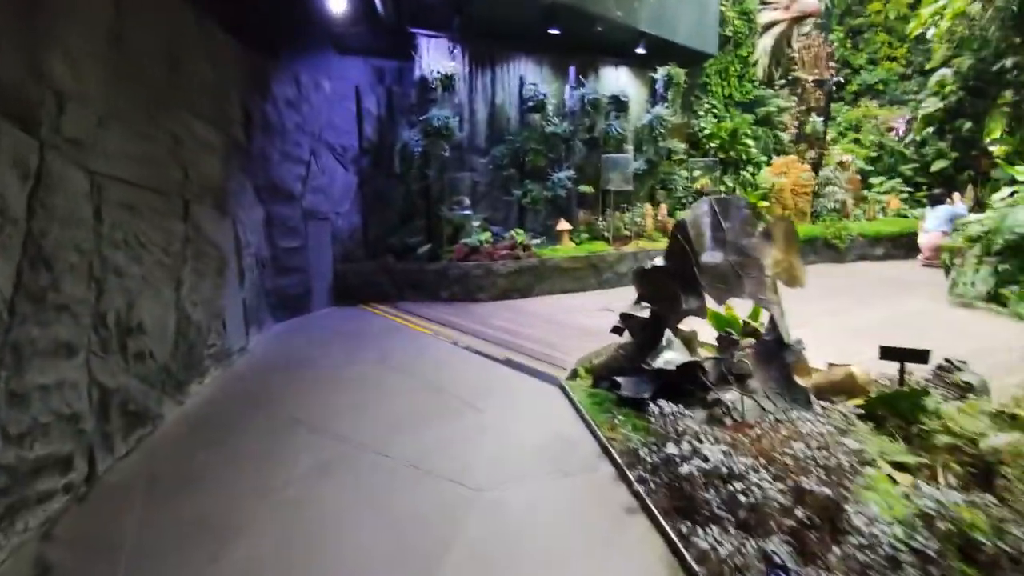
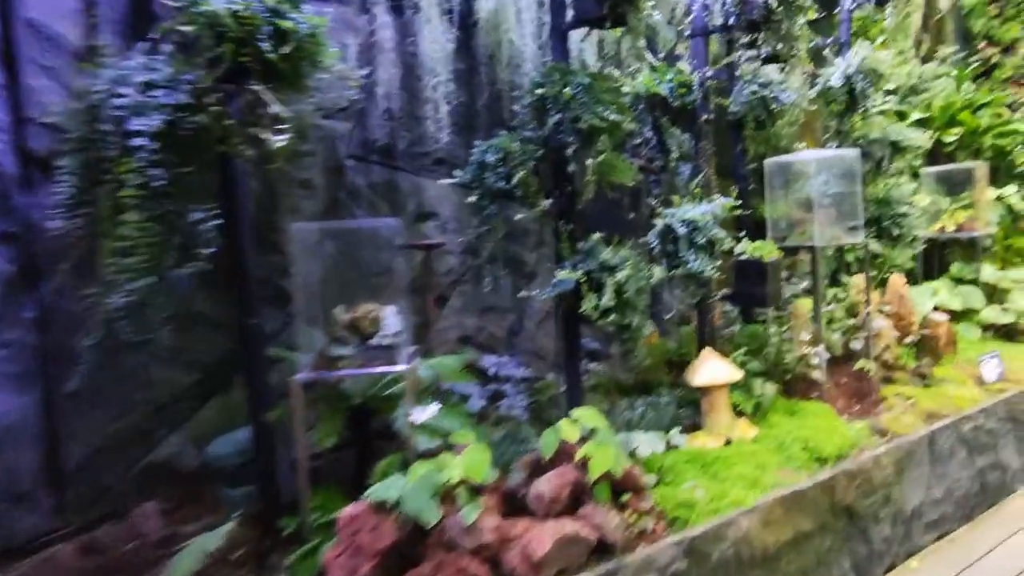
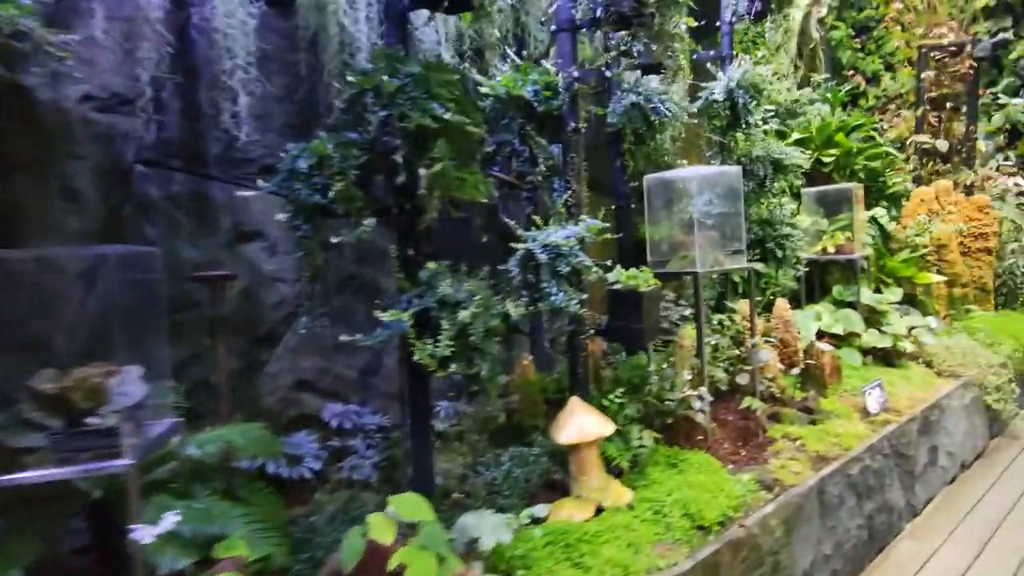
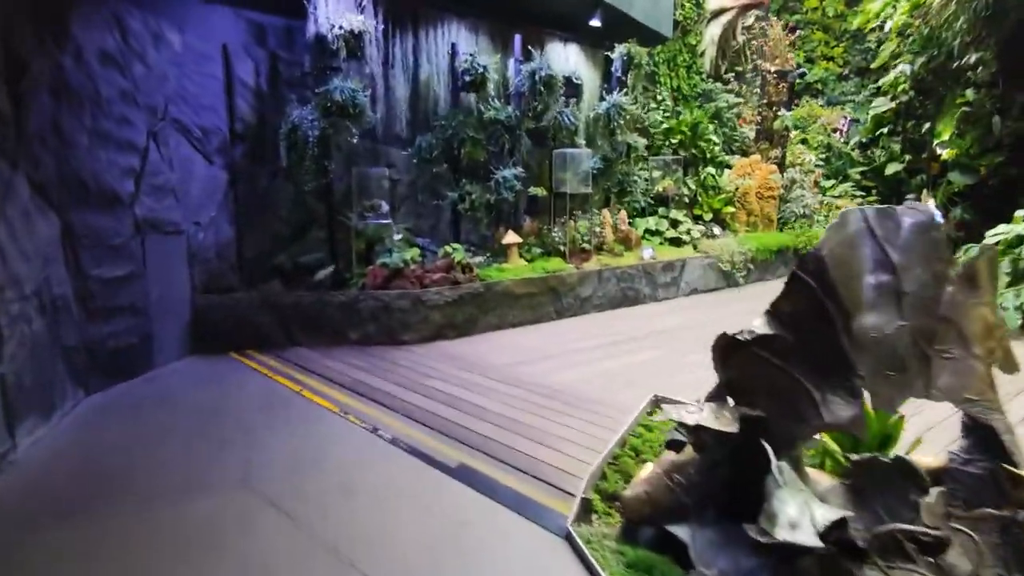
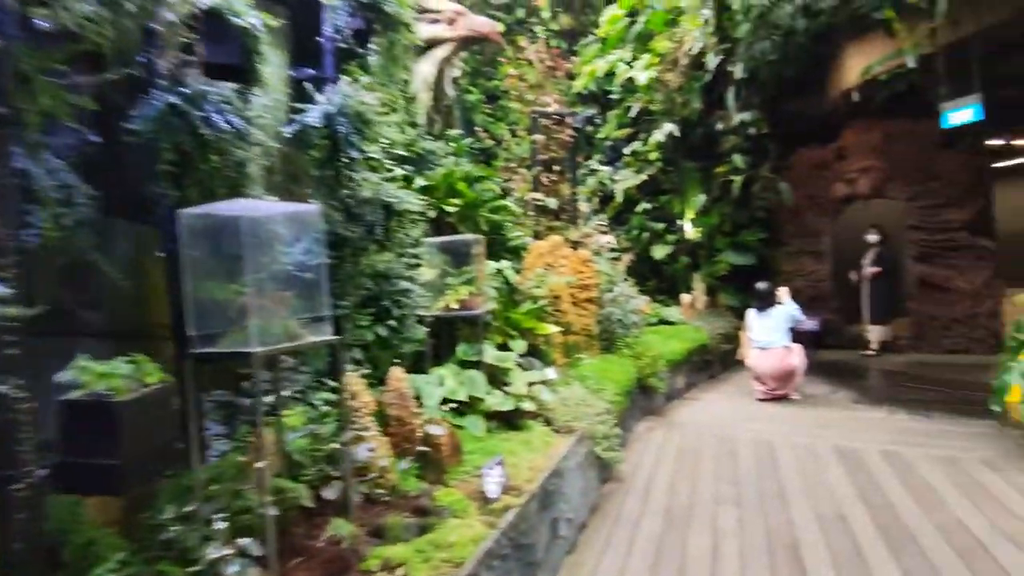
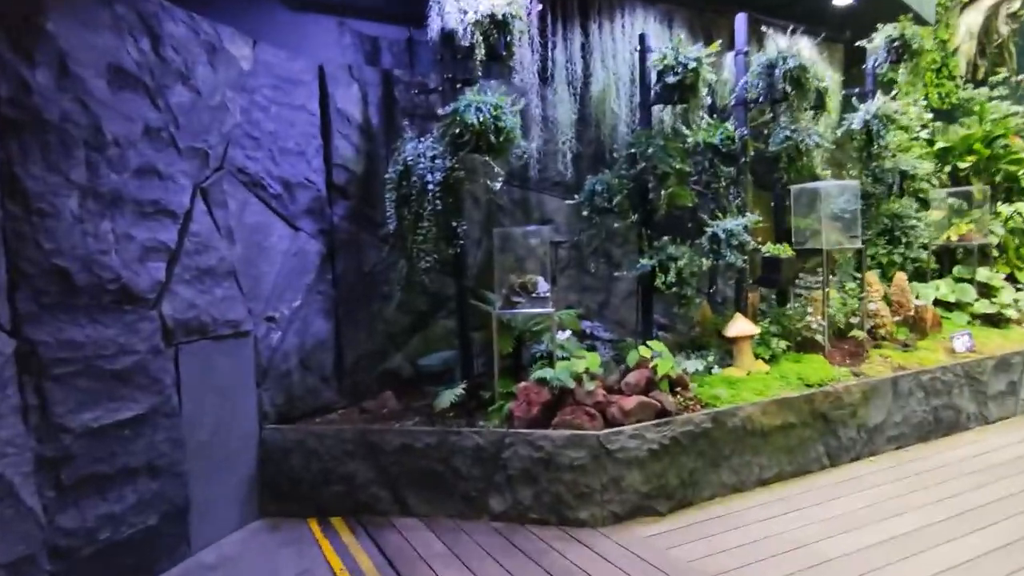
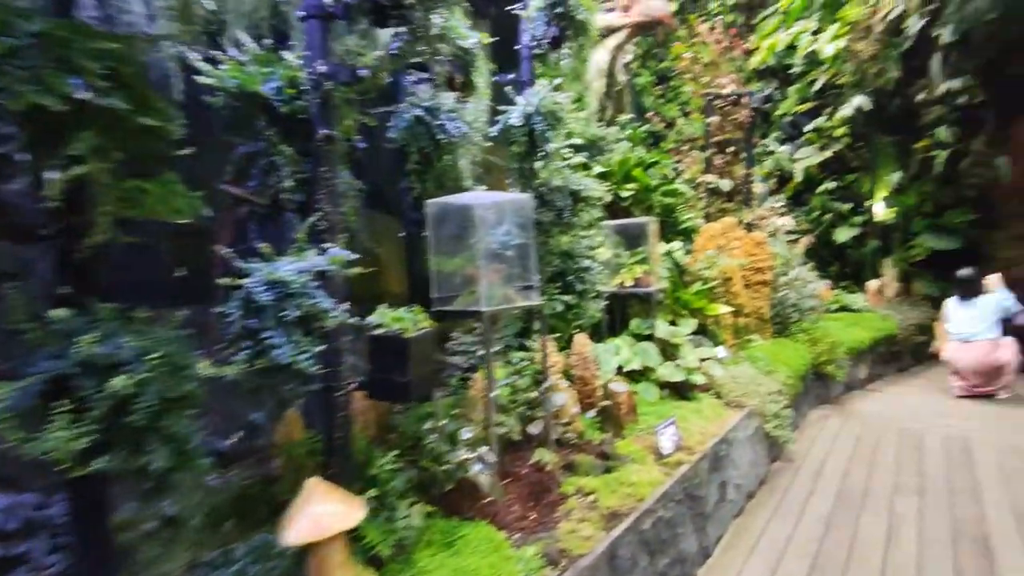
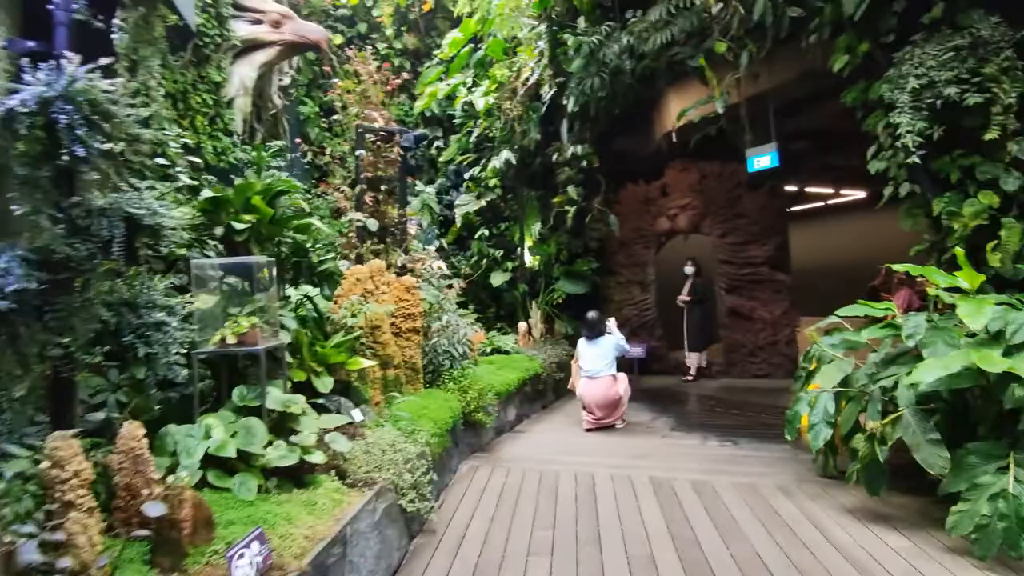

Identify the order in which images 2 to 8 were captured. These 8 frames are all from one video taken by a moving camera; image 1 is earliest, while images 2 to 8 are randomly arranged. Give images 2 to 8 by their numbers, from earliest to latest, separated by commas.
4, 6, 2, 3, 7, 5, 8
